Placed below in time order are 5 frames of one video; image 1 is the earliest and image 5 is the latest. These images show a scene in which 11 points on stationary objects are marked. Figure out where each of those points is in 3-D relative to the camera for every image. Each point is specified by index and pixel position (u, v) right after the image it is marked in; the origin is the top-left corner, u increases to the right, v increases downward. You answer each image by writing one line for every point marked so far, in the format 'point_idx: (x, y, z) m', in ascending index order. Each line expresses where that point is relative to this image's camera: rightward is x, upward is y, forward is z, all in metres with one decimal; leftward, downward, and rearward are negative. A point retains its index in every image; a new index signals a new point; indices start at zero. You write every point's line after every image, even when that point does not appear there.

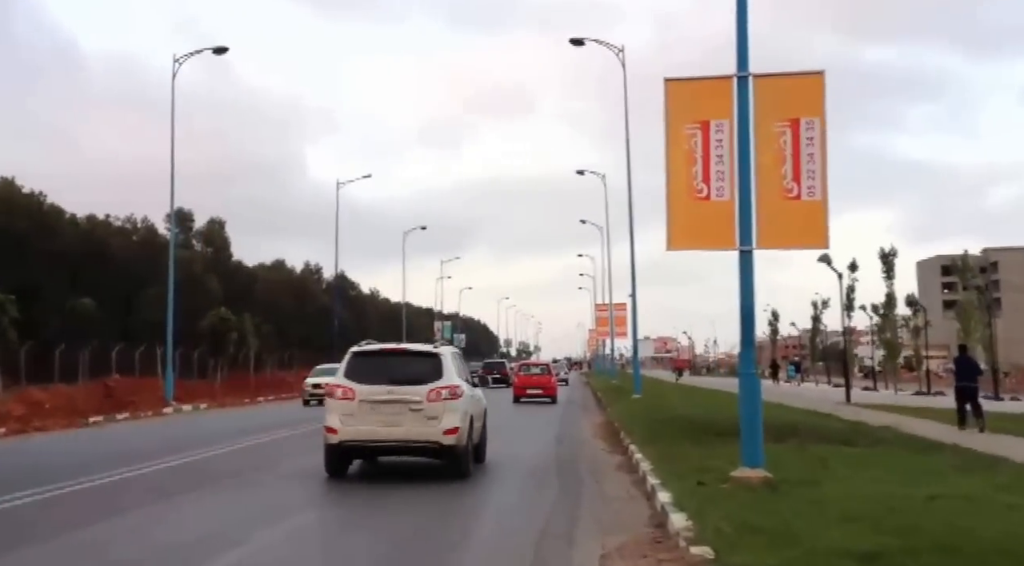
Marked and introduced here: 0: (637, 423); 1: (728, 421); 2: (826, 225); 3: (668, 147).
0: (+2.6, -2.9, +19.3) m
1: (+4.0, -2.6, +17.1) m
2: (+3.5, +0.7, +10.3) m
3: (+1.9, +1.6, +10.7) m
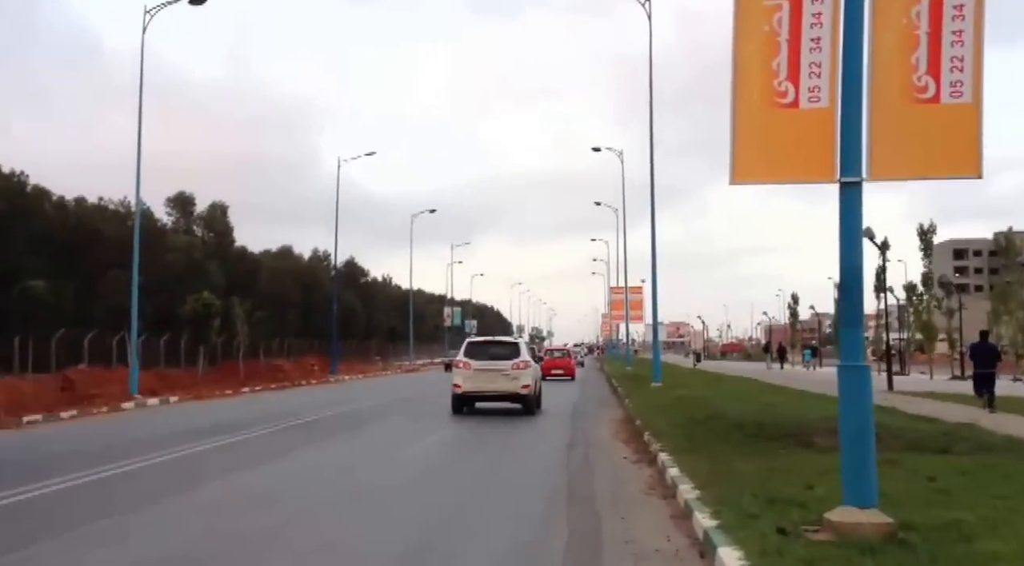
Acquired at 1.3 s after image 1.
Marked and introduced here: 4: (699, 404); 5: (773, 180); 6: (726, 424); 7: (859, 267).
0: (+2.7, -2.4, +16.0) m
1: (+4.0, -2.1, +13.8) m
2: (+3.4, +1.1, +6.9) m
3: (+1.8, +2.0, +7.4) m
4: (+3.5, -2.3, +17.4) m
5: (+2.1, +0.8, +7.3) m
6: (+3.2, -2.2, +14.2) m
7: (+2.5, +0.1, +6.8) m
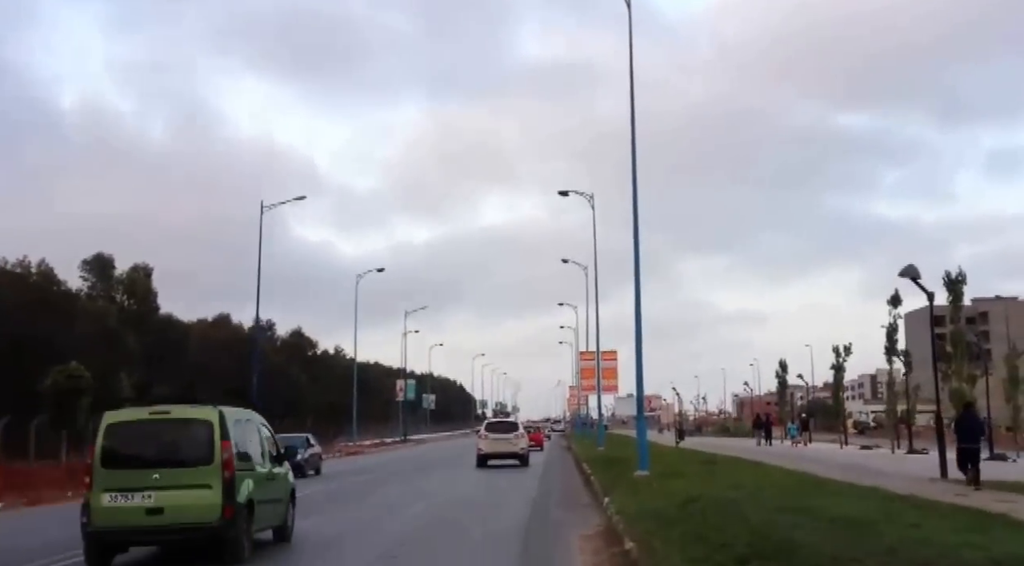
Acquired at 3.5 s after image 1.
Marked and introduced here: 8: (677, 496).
0: (+1.7, -2.7, +9.3) m
1: (+3.1, -2.2, +7.2) m
2: (+2.7, +1.5, +0.6) m
3: (+1.1, +2.3, +1.1) m
4: (+2.5, -2.7, +10.8) m
5: (+1.4, +1.2, +1.0) m
6: (+2.4, -2.3, +7.6) m
7: (+1.9, +0.5, +0.4) m
8: (+2.5, -3.3, +14.1) m
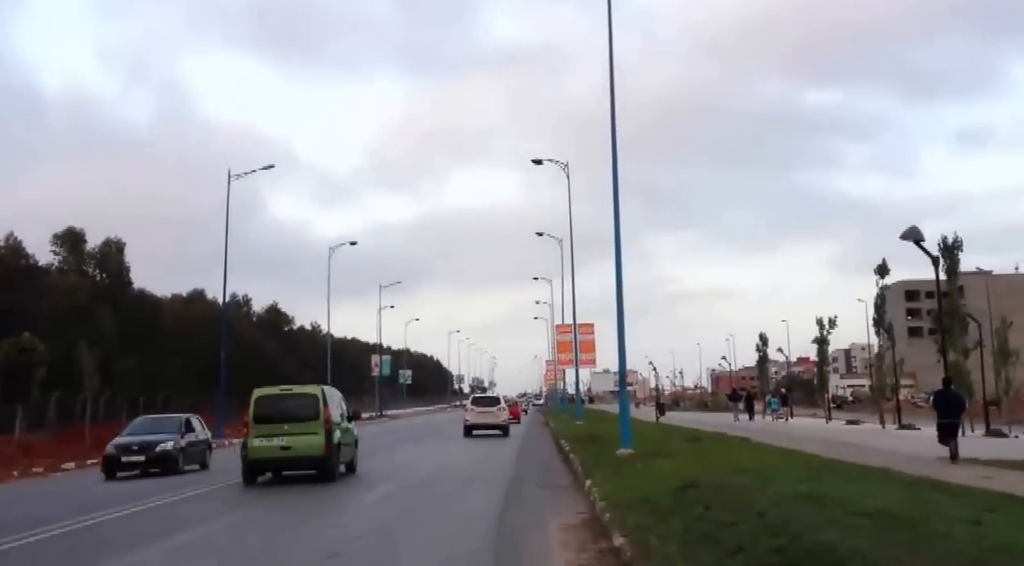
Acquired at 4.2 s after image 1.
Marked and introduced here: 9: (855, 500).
0: (+1.5, -2.2, +7.8) m
1: (+2.9, -1.8, +5.7) m
2: (+2.7, +1.7, -1.0) m
3: (+1.0, +2.6, -0.6) m
4: (+2.2, -2.2, +9.3) m
5: (+1.3, +1.4, -0.7) m
6: (+2.1, -1.9, +6.1) m
7: (+1.8, +0.7, -1.2) m
8: (+2.1, -2.7, +12.6) m
9: (+3.0, -2.1, +8.8) m
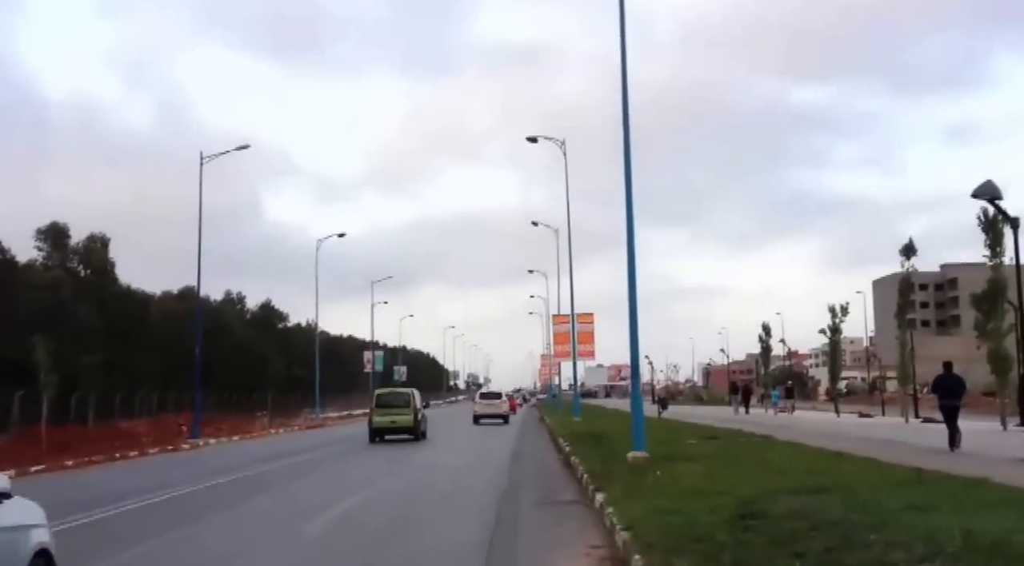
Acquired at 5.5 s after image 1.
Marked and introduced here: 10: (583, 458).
0: (+1.4, -1.8, +4.7) m
1: (+2.9, -1.4, +2.6) m
2: (+2.7, +2.1, -4.2) m
3: (+1.0, +3.0, -3.8) m
4: (+2.1, -1.8, +6.1) m
5: (+1.3, +1.8, -3.8) m
6: (+2.1, -1.5, +2.9) m
7: (+1.8, +1.1, -4.4) m
8: (+2.0, -2.2, +9.4) m
9: (+3.0, -1.6, +5.7) m
10: (+1.5, -3.7, +19.8) m
